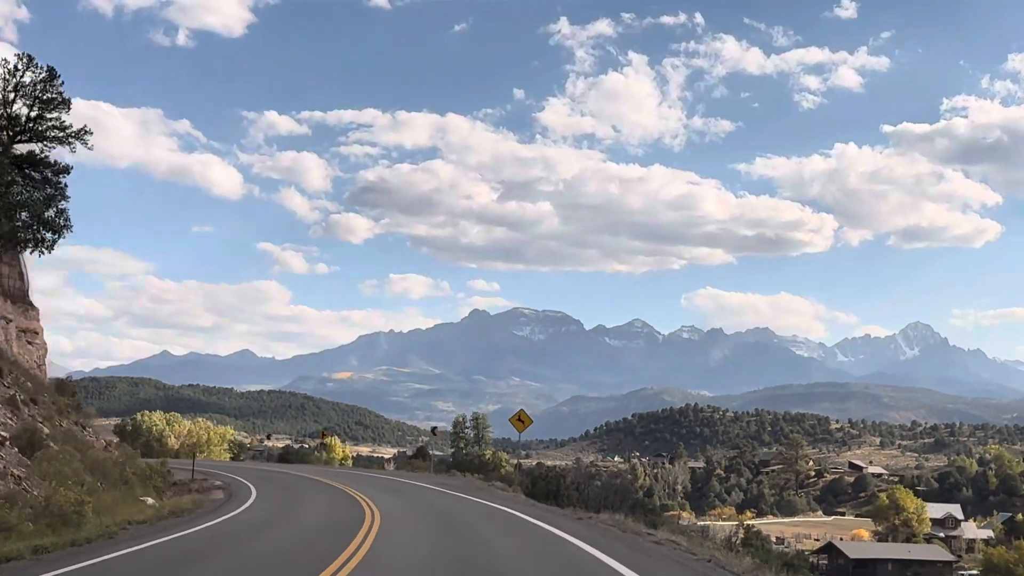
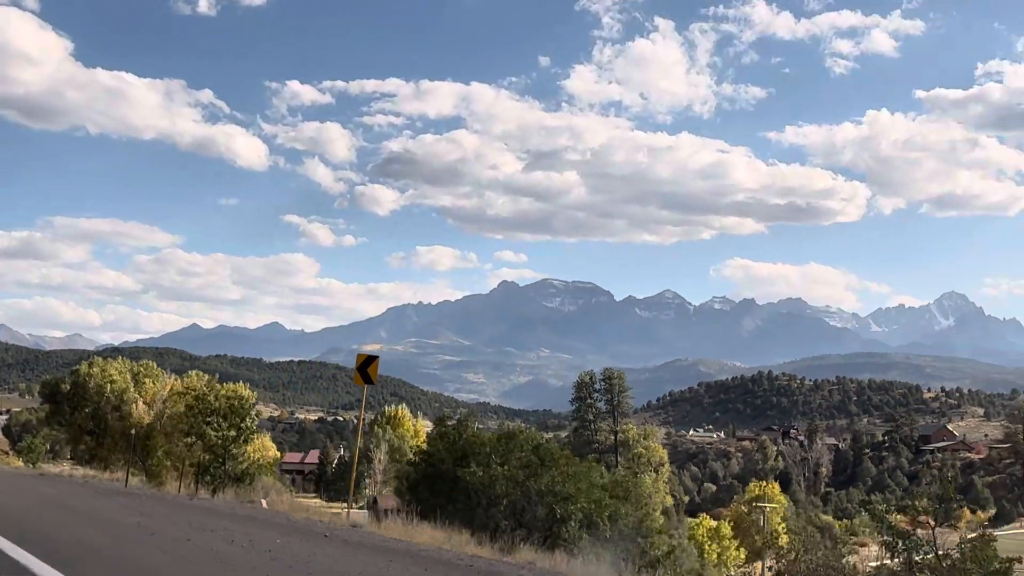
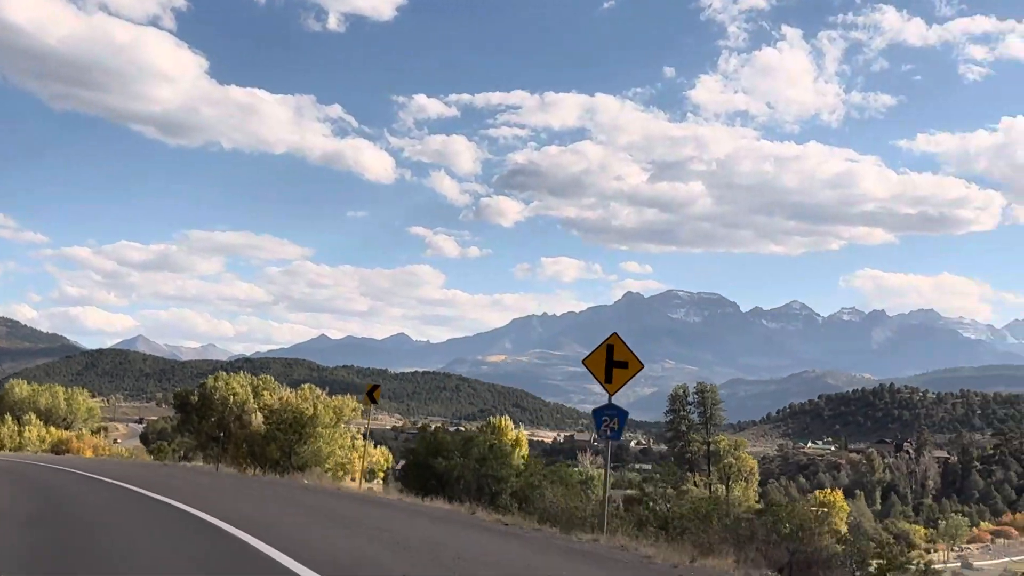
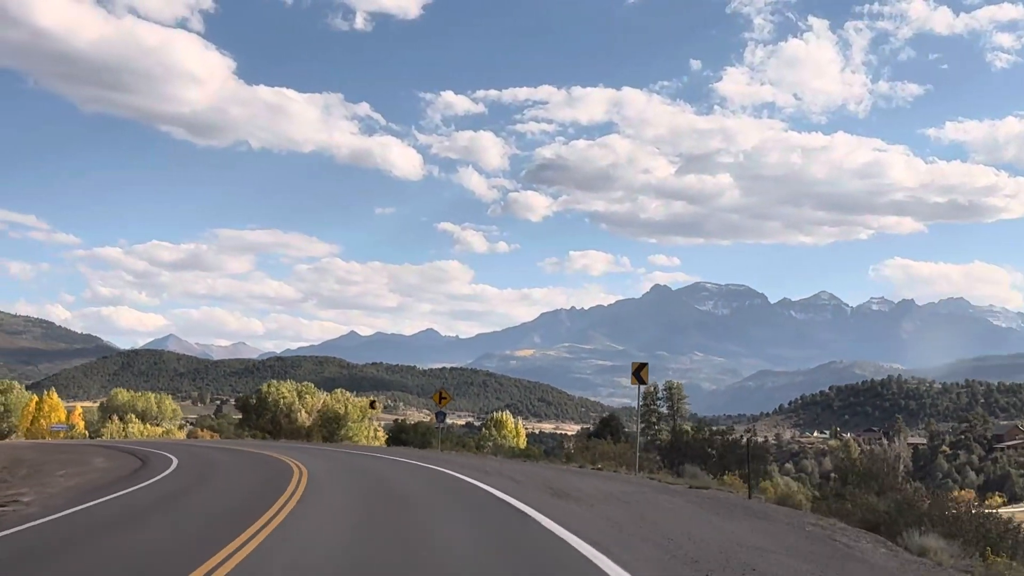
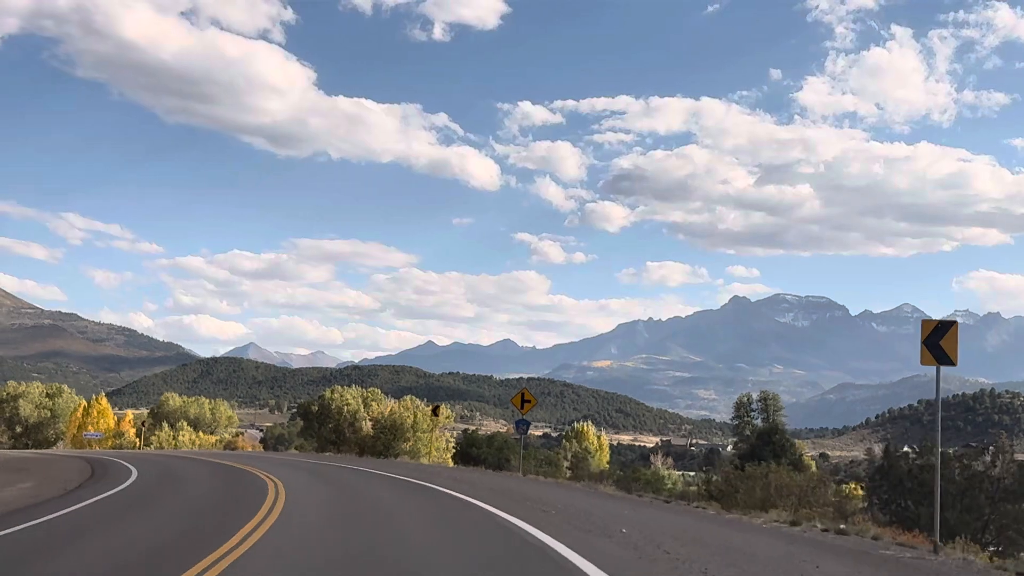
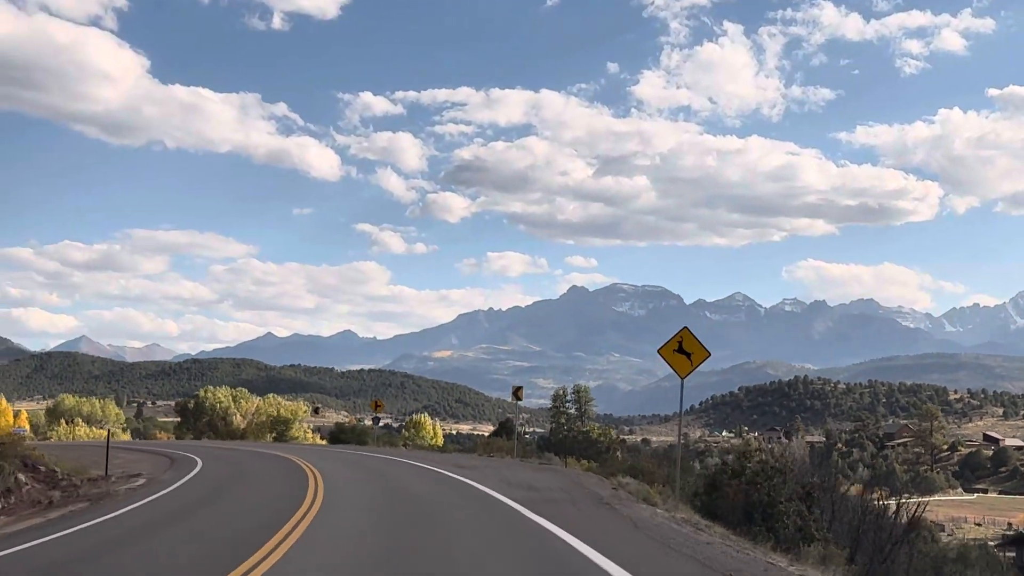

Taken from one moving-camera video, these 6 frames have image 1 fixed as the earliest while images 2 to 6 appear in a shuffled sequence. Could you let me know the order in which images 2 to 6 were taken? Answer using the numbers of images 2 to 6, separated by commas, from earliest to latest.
6, 4, 5, 3, 2
